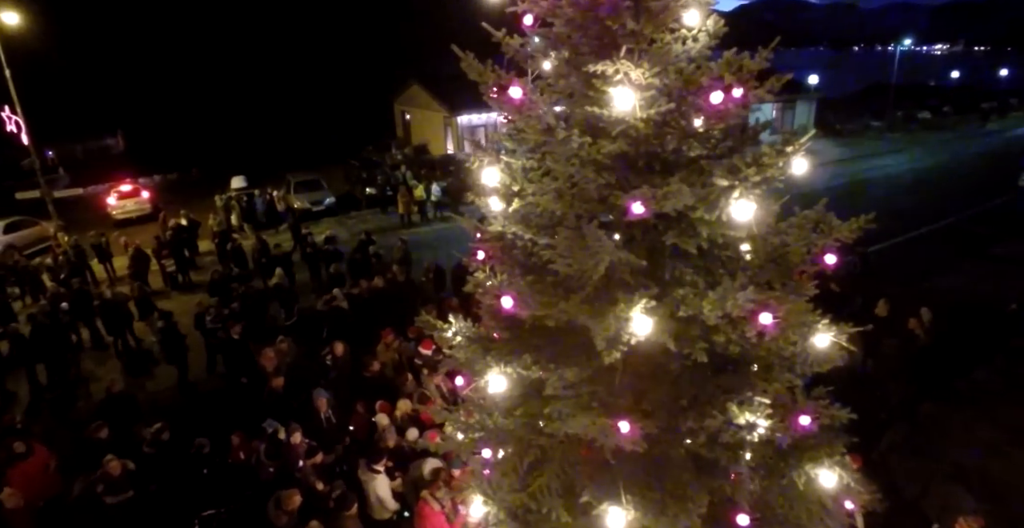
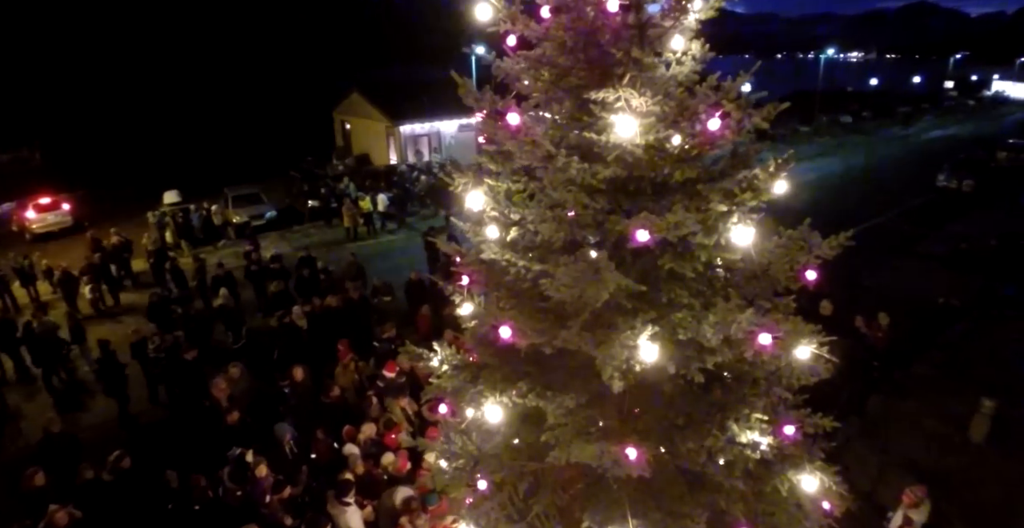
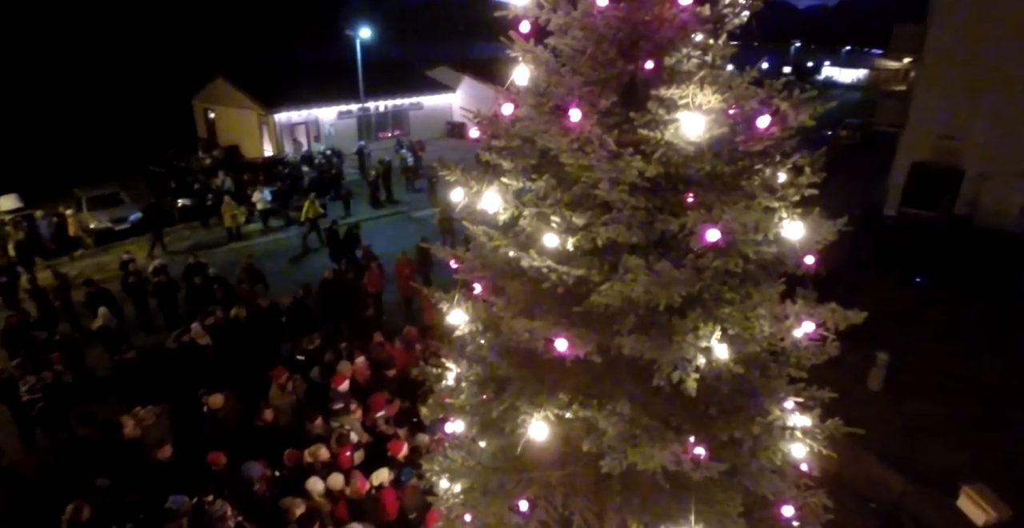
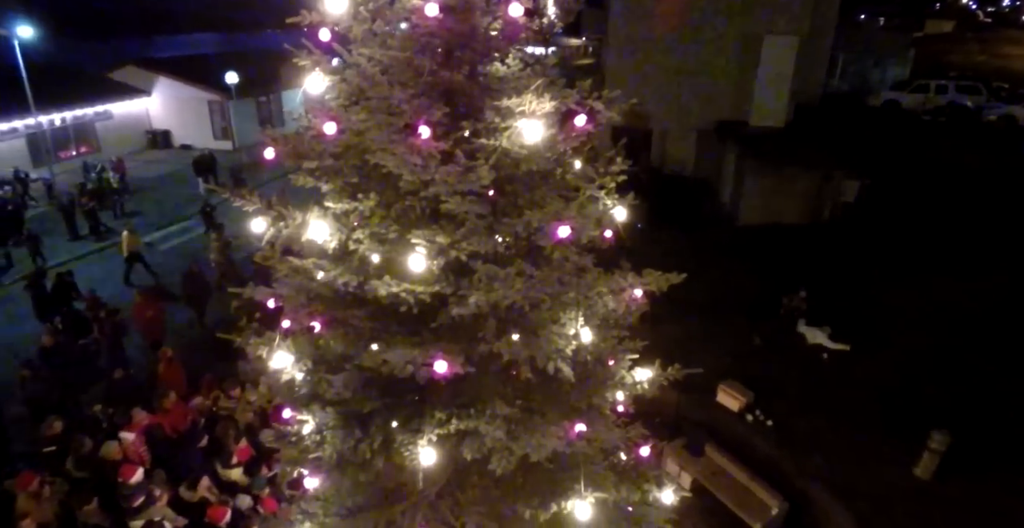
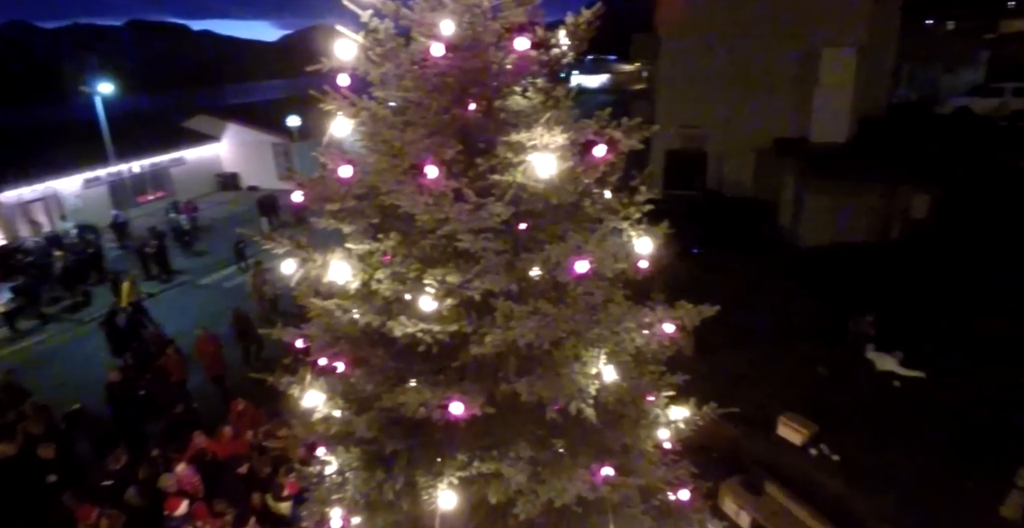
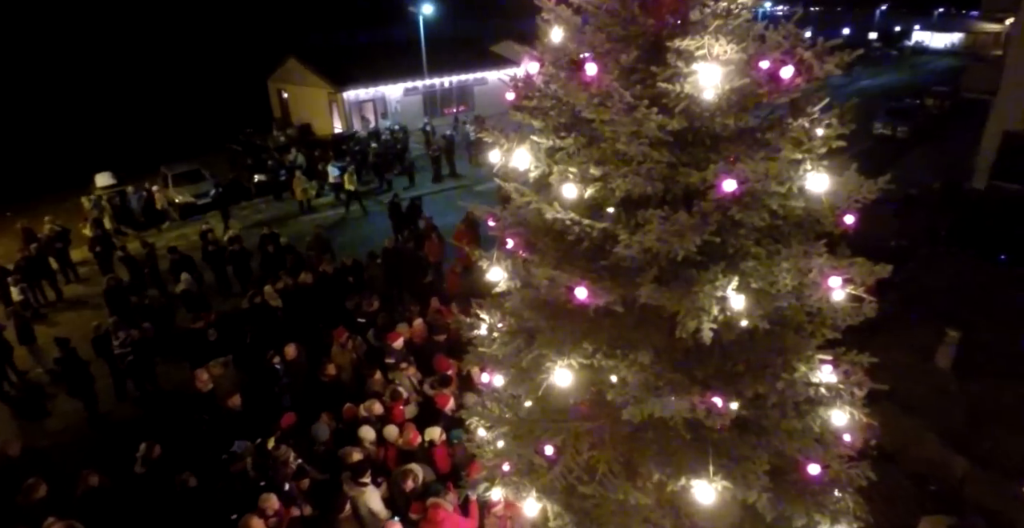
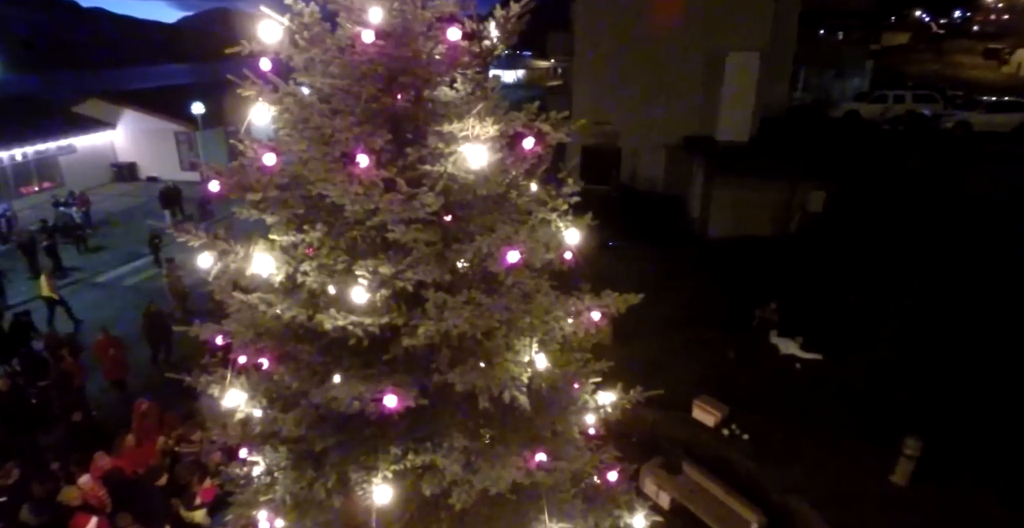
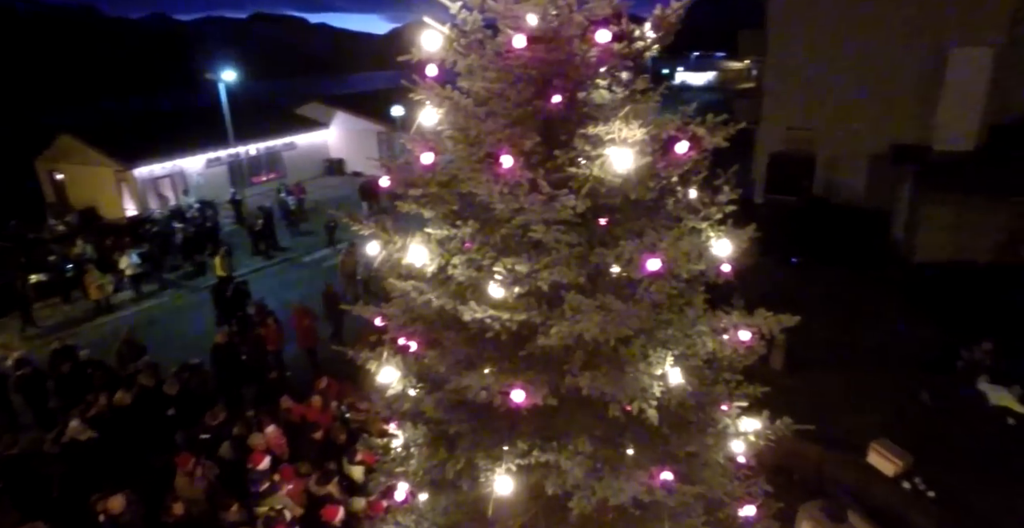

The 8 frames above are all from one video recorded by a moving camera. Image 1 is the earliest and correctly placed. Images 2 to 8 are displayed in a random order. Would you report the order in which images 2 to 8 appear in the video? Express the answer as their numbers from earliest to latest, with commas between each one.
2, 6, 3, 8, 5, 7, 4
